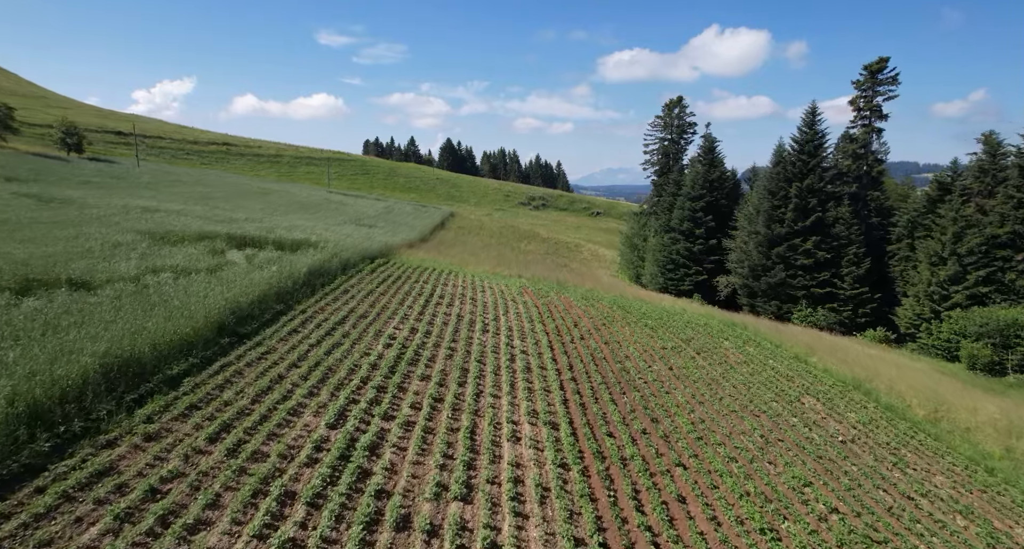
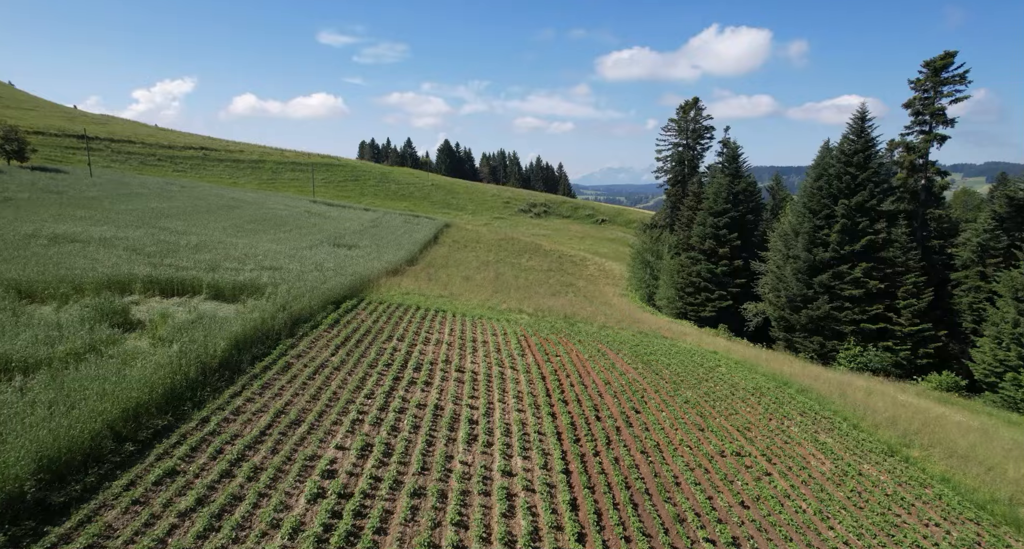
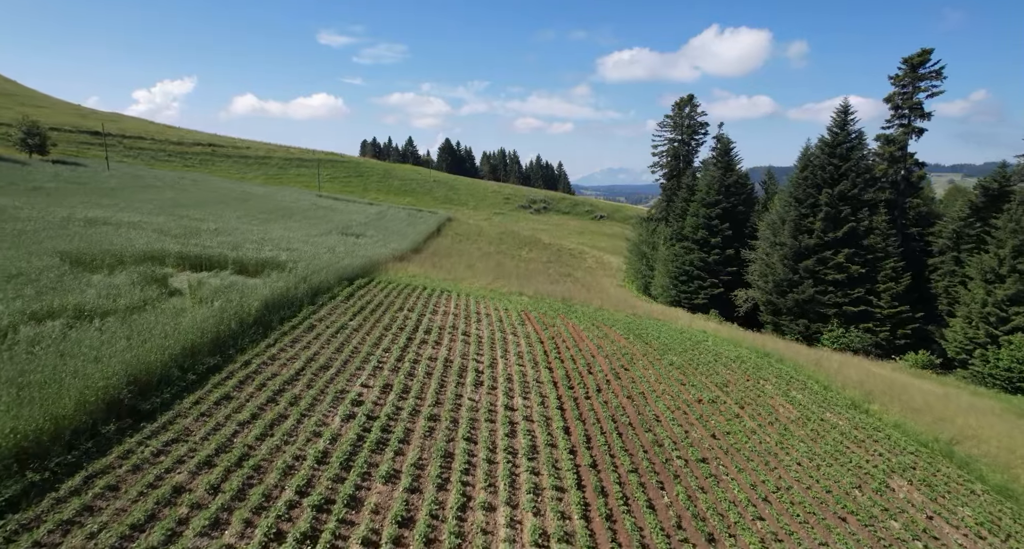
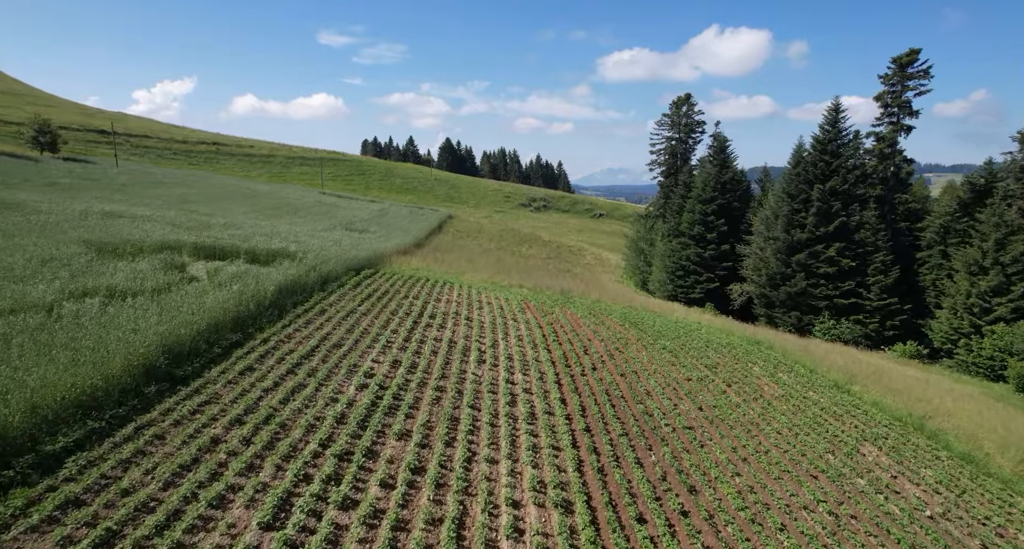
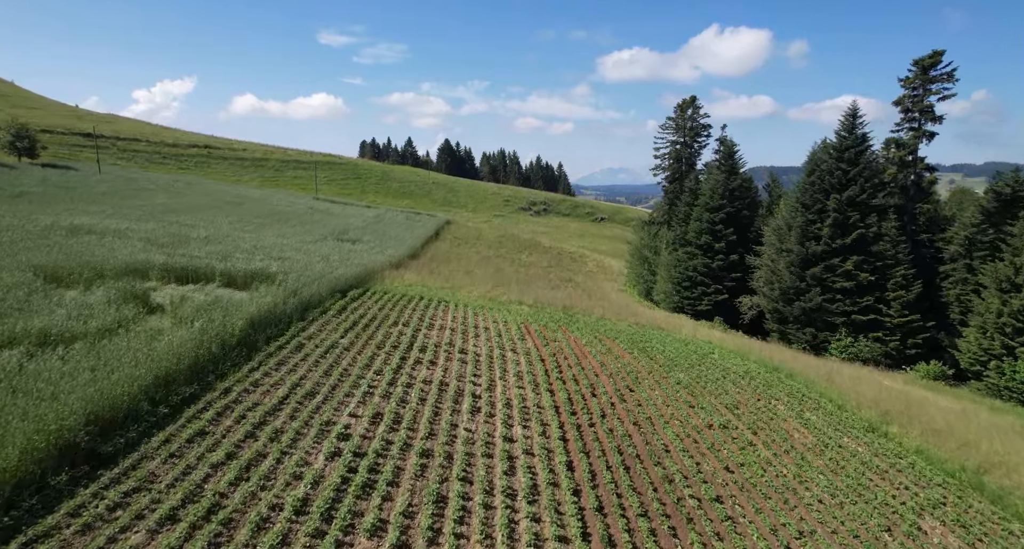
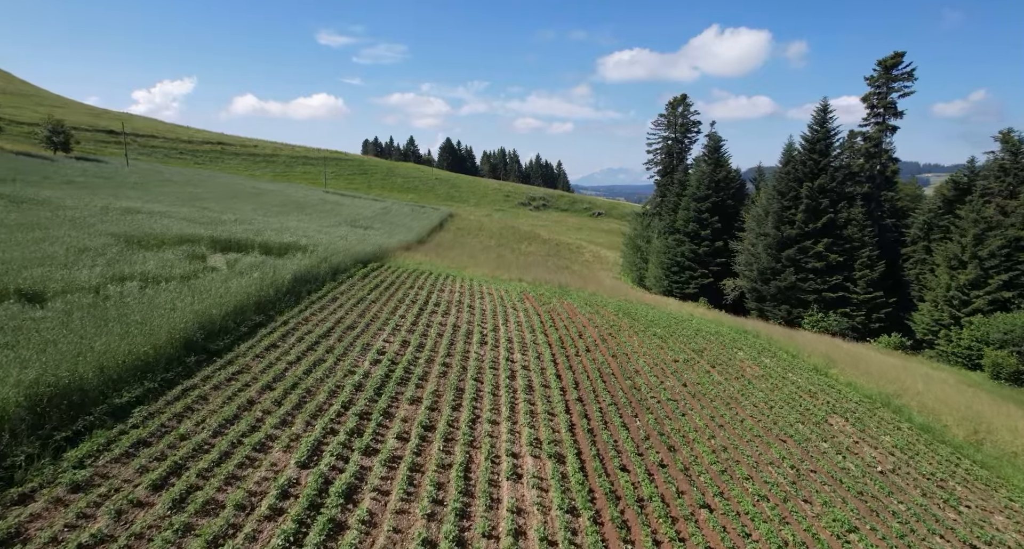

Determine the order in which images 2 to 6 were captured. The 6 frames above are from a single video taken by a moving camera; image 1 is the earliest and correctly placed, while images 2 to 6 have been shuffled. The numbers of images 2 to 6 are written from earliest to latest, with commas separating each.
6, 4, 3, 5, 2
